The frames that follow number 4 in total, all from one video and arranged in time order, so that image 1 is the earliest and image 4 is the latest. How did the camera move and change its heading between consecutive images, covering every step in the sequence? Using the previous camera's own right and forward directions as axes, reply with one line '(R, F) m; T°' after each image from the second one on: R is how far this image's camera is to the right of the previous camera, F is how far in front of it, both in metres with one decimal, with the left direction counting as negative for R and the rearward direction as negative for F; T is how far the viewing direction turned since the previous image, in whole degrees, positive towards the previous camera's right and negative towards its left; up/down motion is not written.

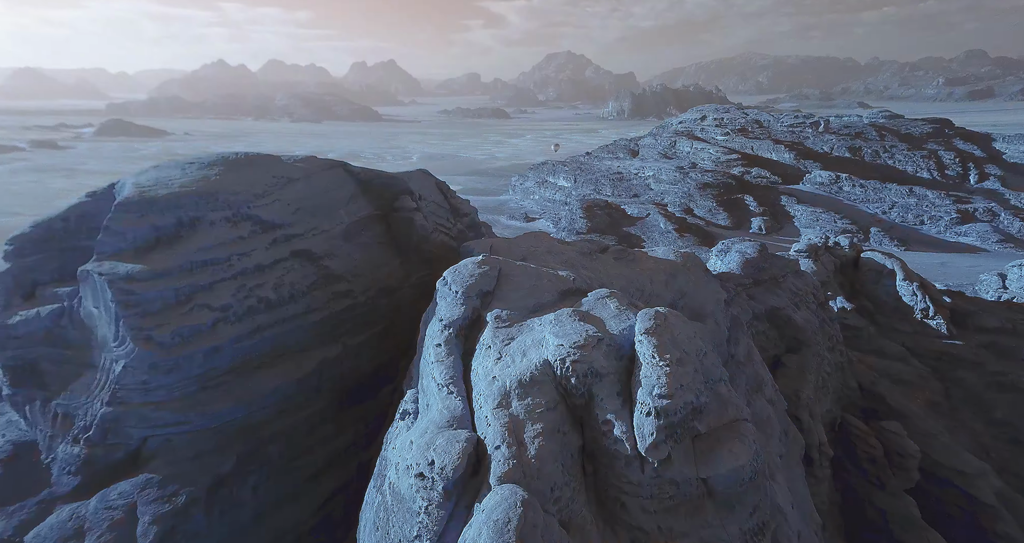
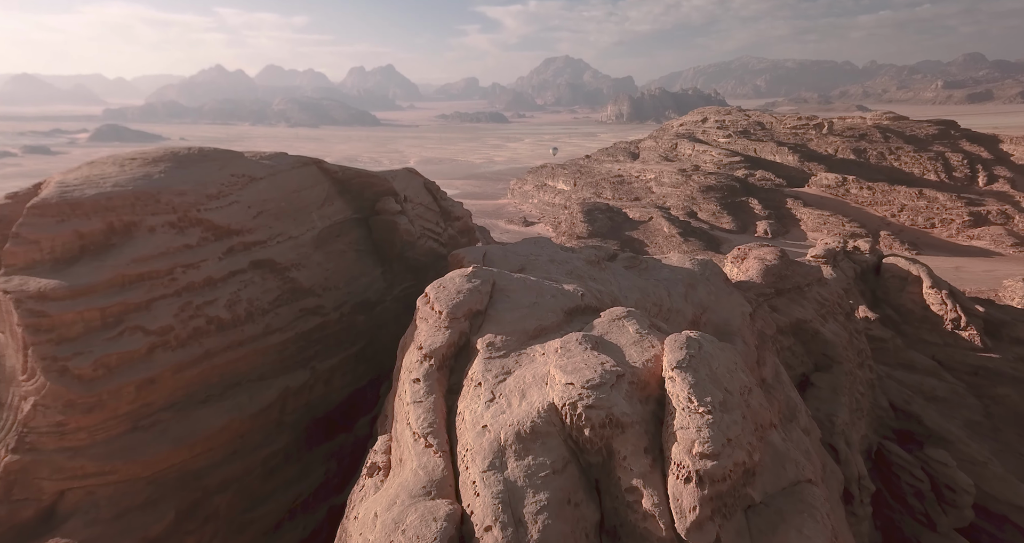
(0.0, +0.9) m; 0°
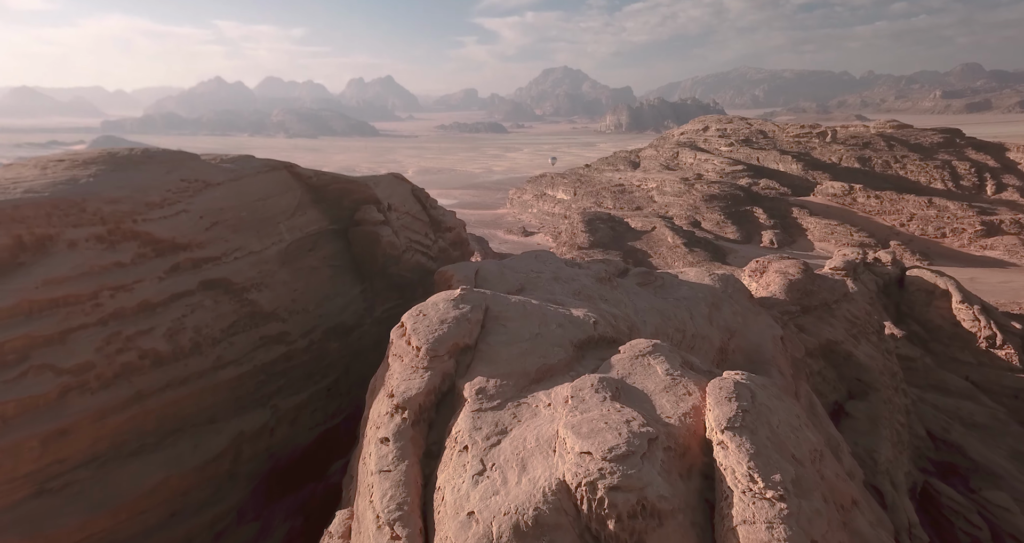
(0.0, +0.9) m; 0°
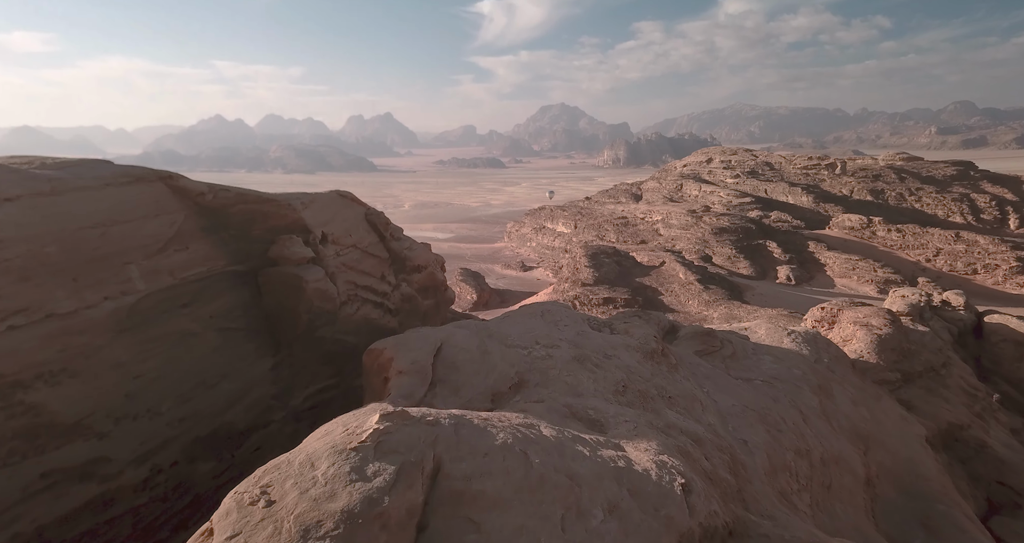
(0.0, +2.2) m; 0°
